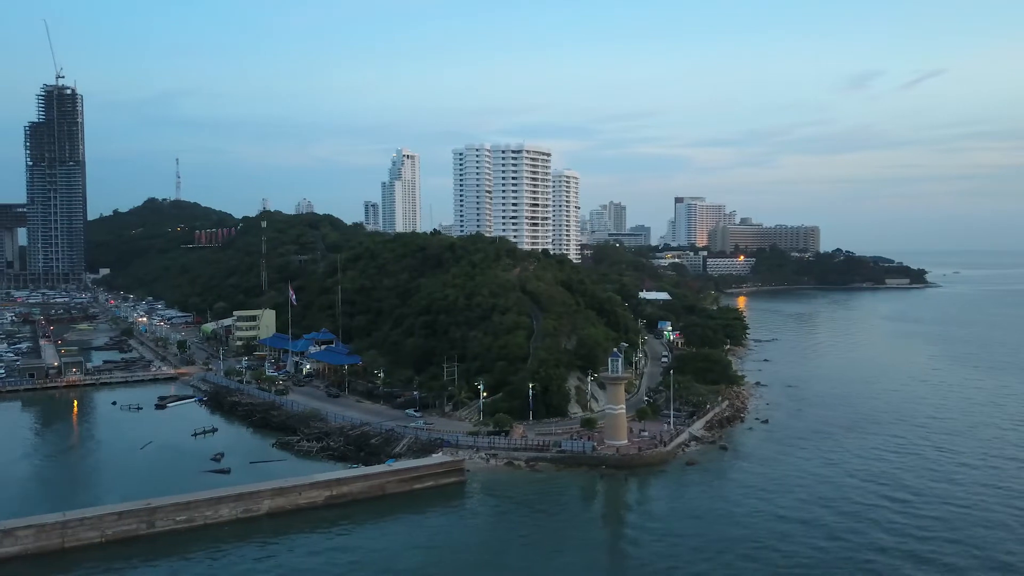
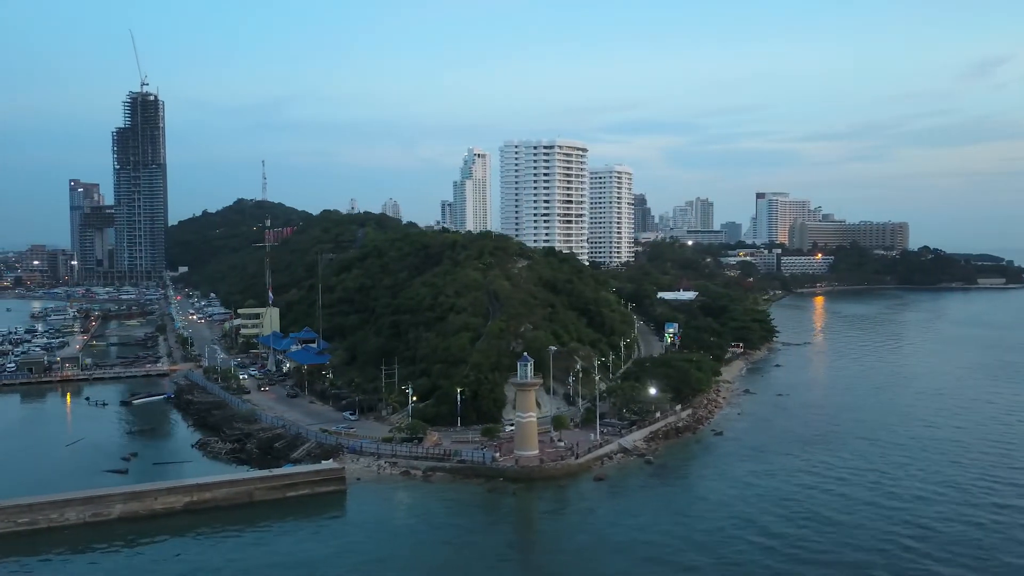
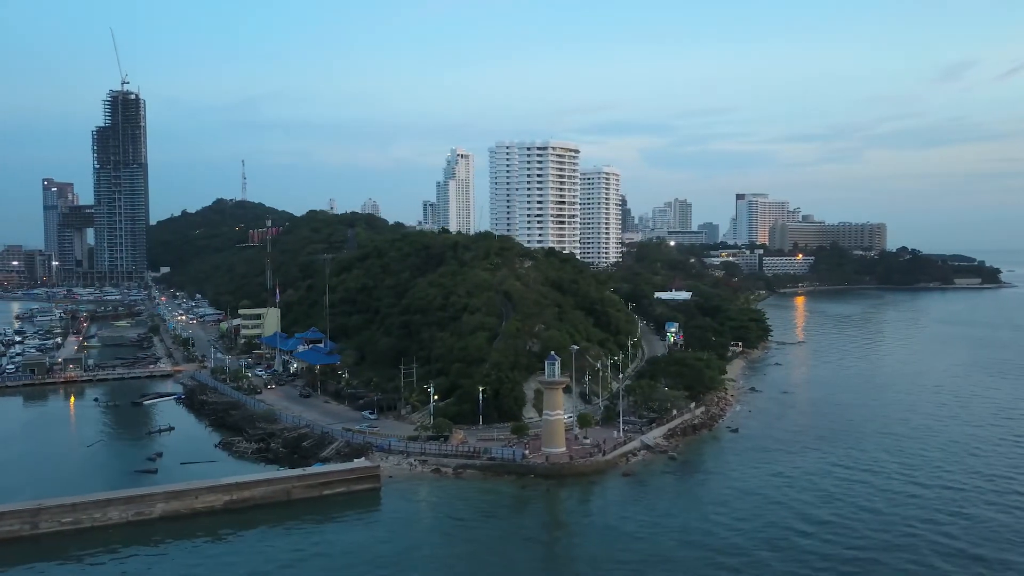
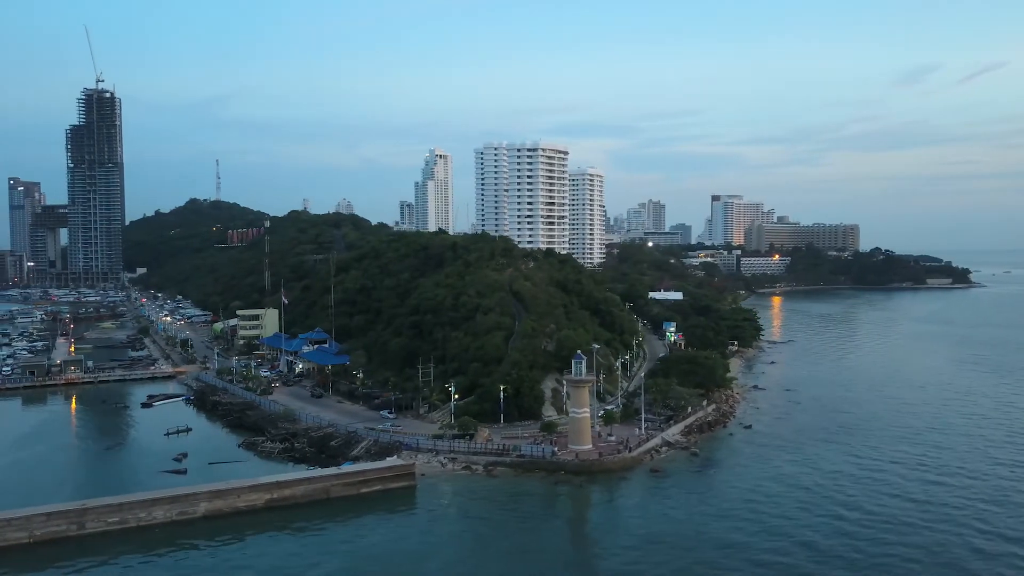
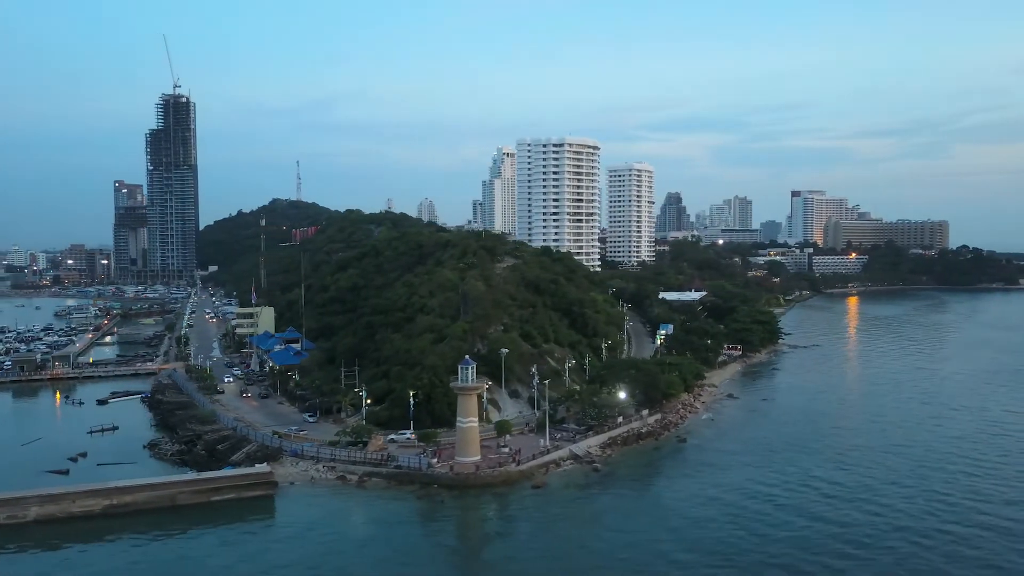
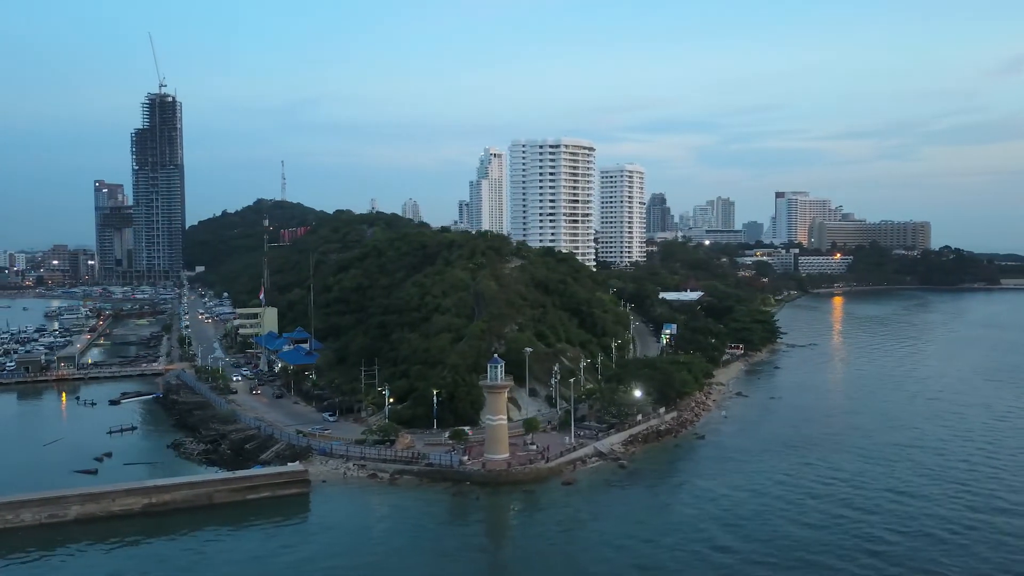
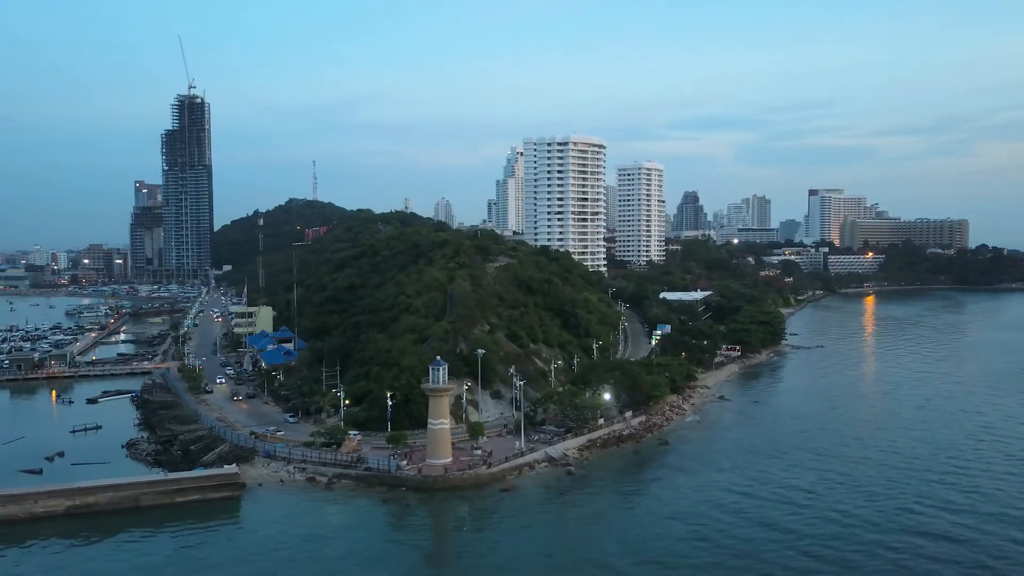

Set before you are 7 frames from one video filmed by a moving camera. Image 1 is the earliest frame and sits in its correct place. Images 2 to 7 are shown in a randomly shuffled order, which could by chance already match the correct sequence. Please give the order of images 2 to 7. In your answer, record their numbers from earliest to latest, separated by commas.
4, 3, 2, 6, 5, 7
